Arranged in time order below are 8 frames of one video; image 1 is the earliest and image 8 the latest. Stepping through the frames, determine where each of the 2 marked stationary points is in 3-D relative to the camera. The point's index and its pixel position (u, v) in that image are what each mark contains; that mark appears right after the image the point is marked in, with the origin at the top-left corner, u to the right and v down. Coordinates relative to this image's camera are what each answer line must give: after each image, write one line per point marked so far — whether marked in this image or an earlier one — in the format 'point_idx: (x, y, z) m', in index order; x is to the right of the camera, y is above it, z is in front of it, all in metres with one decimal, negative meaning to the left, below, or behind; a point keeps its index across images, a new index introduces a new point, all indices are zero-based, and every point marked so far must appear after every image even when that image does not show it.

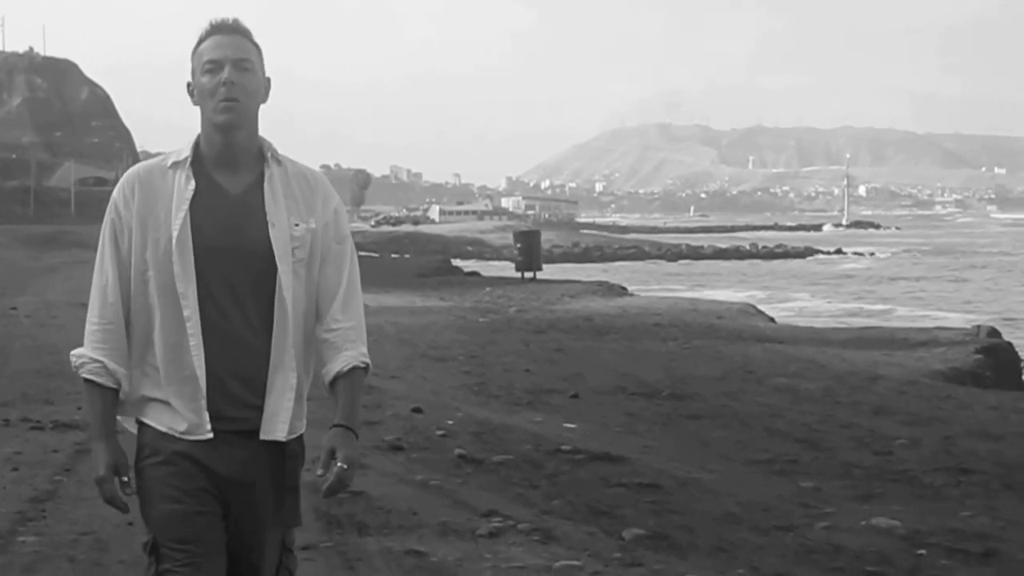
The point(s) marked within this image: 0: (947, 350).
0: (+5.1, -0.7, +15.8) m
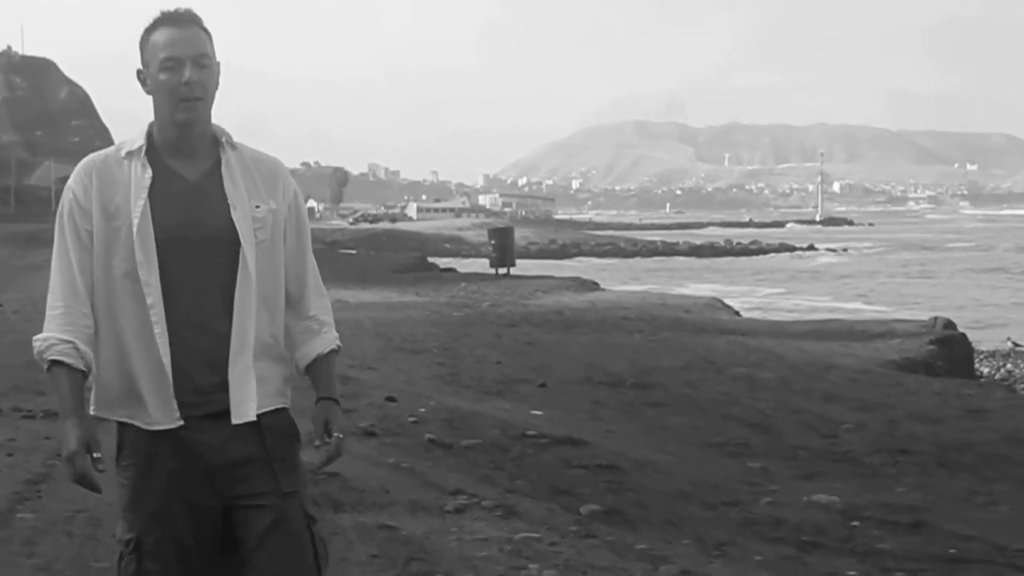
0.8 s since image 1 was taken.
0: (+4.7, -0.6, +16.4) m
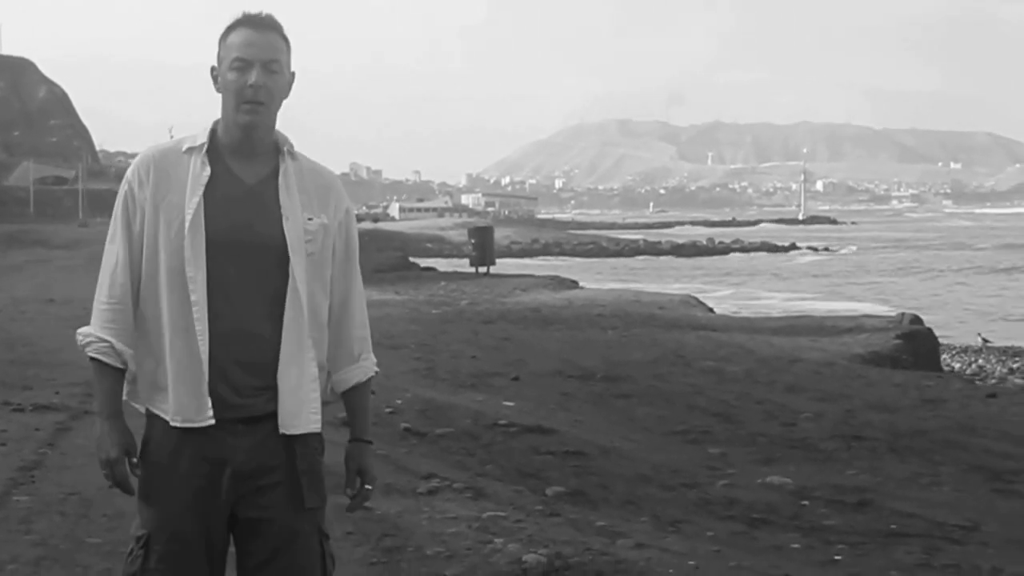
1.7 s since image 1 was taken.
0: (+4.4, -0.6, +16.8) m
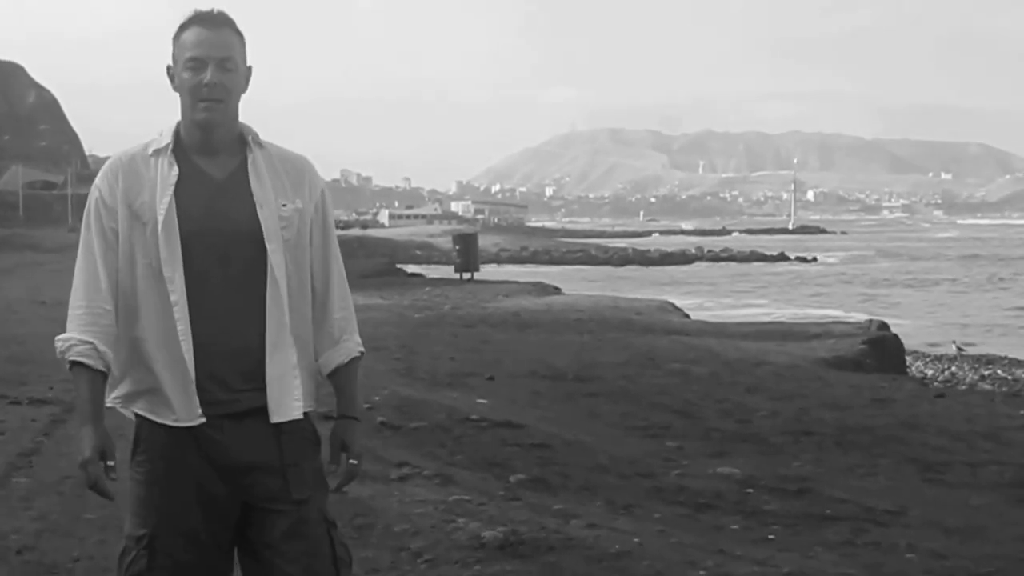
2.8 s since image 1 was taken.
0: (+4.2, -0.7, +17.4) m
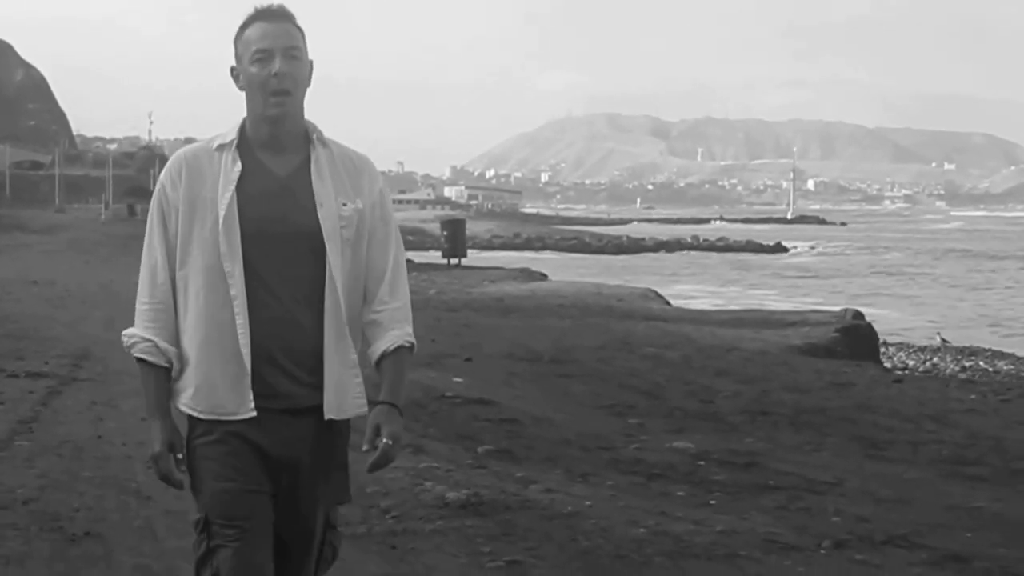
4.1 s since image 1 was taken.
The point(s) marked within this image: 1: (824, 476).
0: (+3.9, -0.5, +17.9) m
1: (+1.7, -1.0, +7.3) m
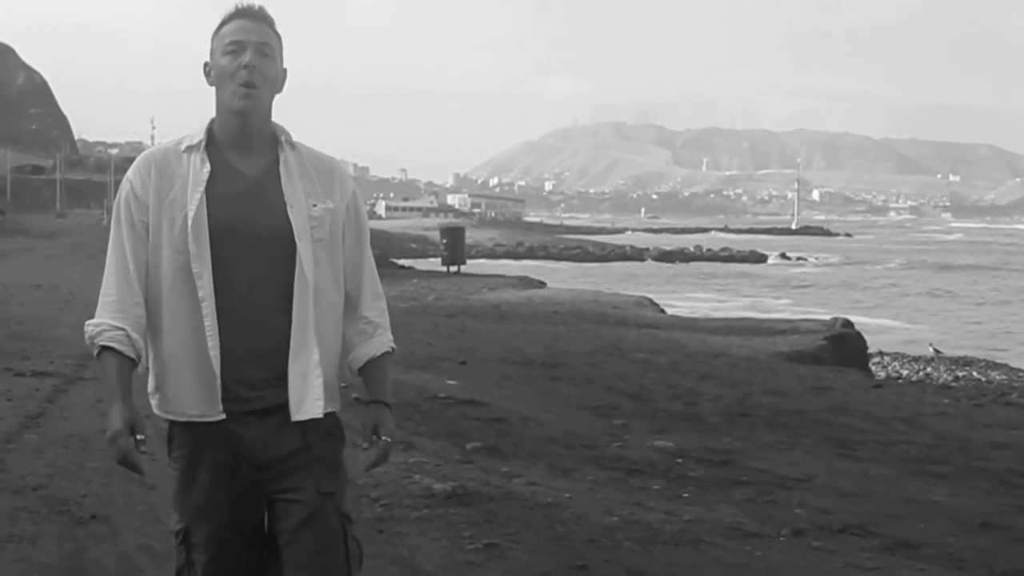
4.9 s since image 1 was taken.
0: (+3.9, -0.6, +18.3) m
1: (+1.6, -1.0, +7.7) m
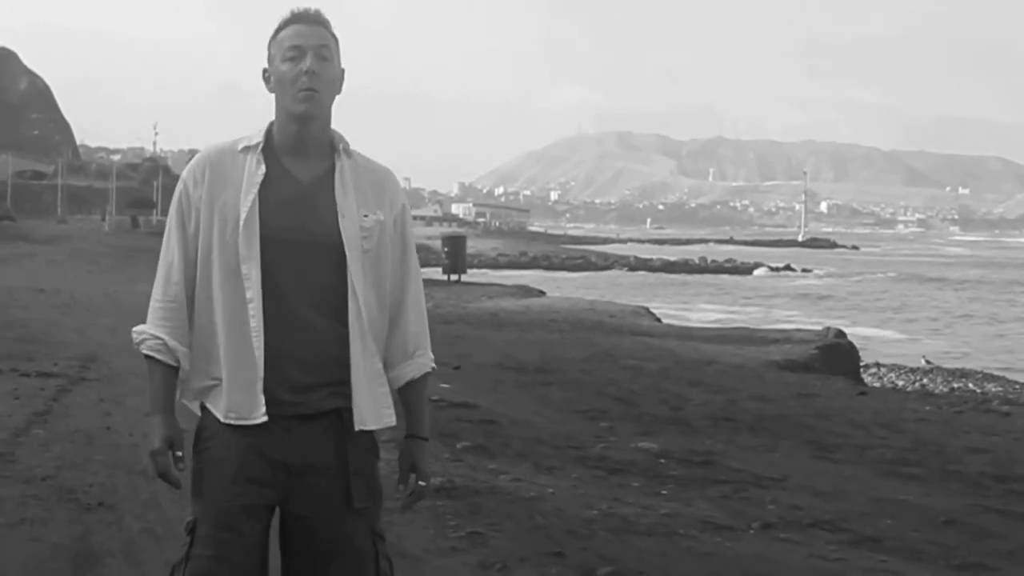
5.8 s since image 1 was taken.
0: (+3.8, -0.8, +18.6) m
1: (+1.5, -1.1, +8.0) m
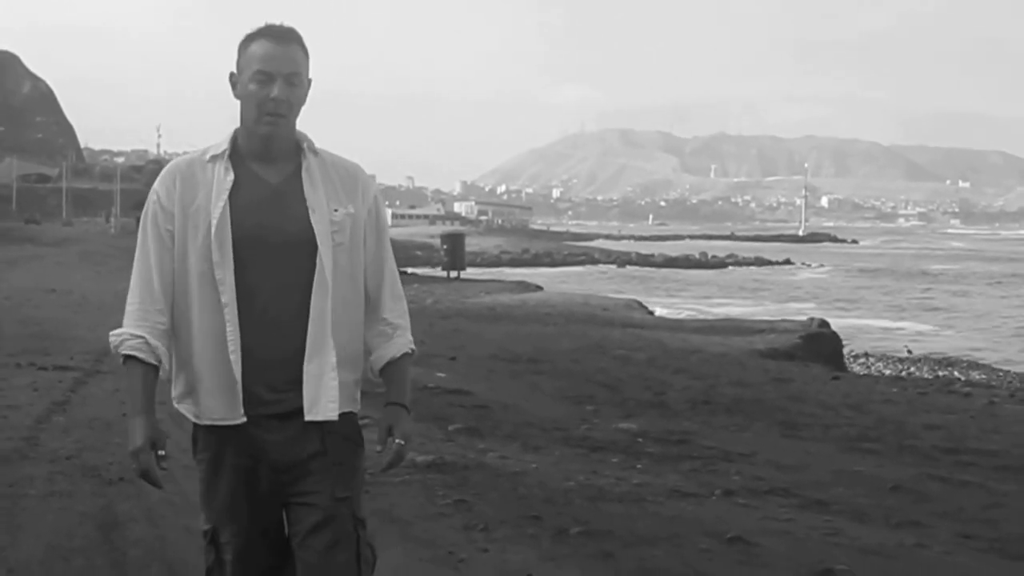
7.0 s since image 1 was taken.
0: (+3.7, -0.7, +19.2) m
1: (+1.5, -1.0, +8.7) m
